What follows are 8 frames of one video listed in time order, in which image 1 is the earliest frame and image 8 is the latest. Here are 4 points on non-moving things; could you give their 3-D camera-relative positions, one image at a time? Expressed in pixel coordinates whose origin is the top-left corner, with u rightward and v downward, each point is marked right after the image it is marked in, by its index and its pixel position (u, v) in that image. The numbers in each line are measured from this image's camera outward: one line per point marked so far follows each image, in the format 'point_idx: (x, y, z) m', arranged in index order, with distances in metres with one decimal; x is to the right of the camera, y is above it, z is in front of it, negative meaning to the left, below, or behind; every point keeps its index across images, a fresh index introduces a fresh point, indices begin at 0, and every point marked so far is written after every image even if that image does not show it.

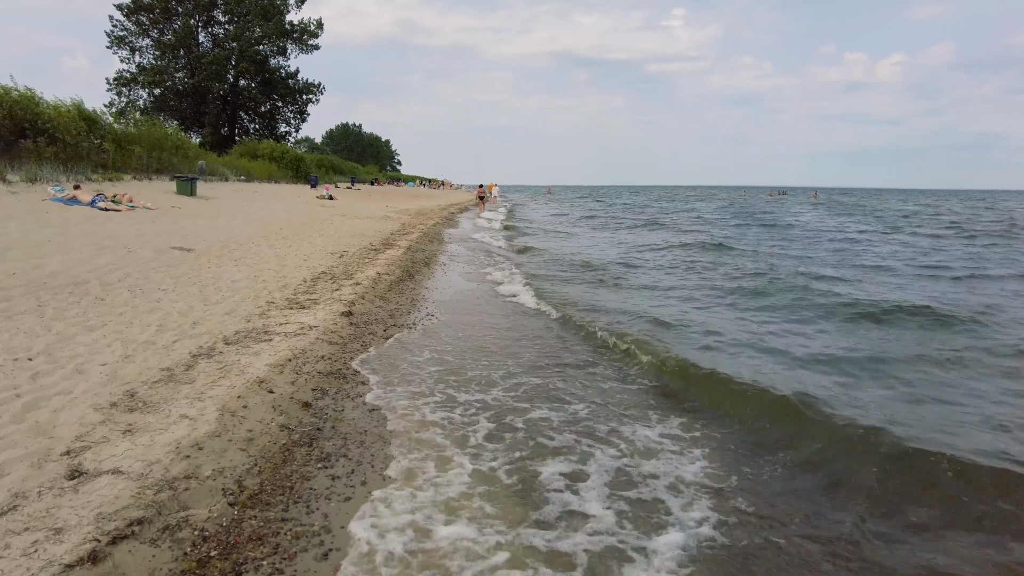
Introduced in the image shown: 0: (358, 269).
0: (-2.3, +0.3, +9.8) m
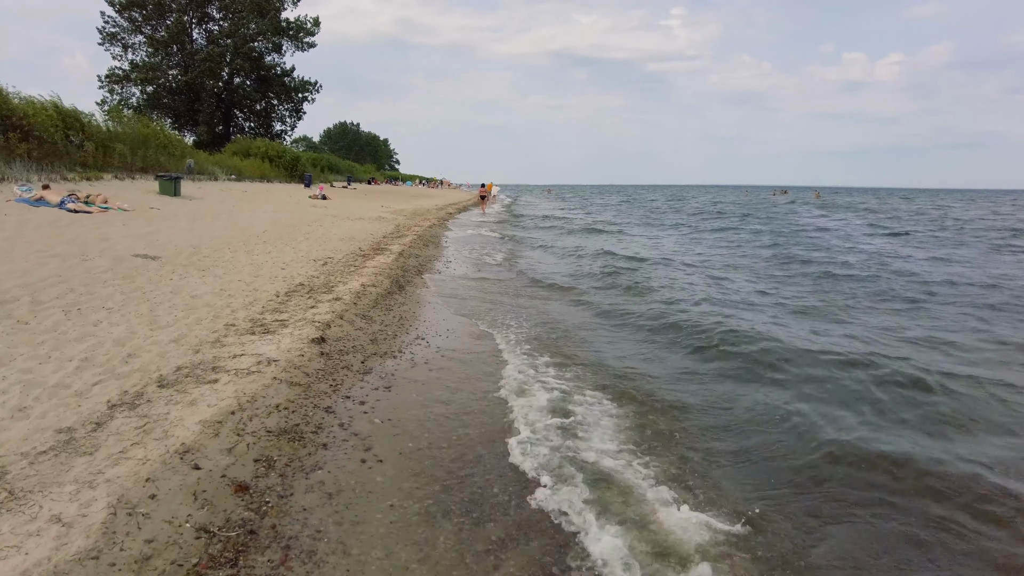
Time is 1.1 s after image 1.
0: (-2.3, +0.1, +8.7) m
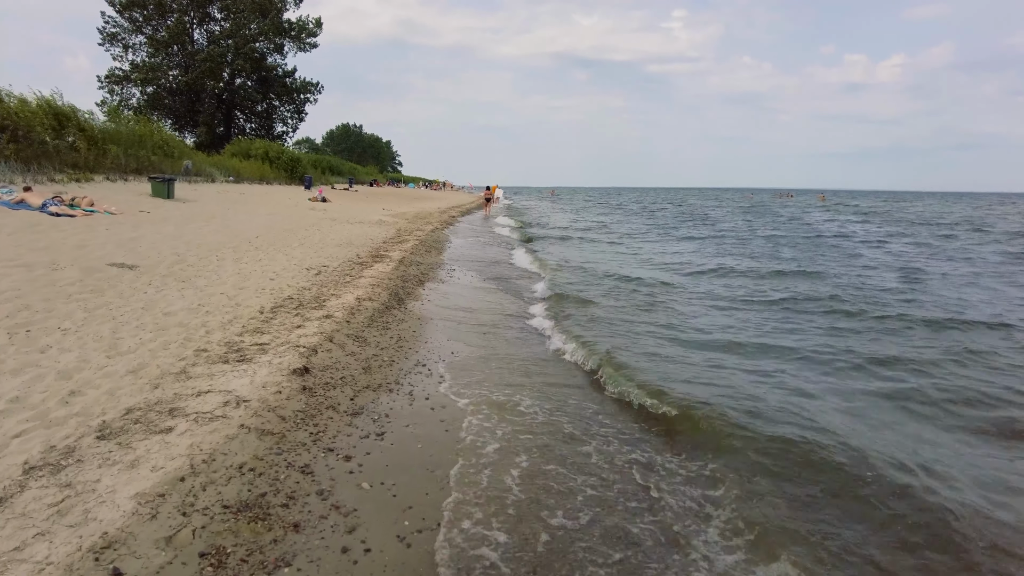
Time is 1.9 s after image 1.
0: (-2.2, -0.1, +7.9) m
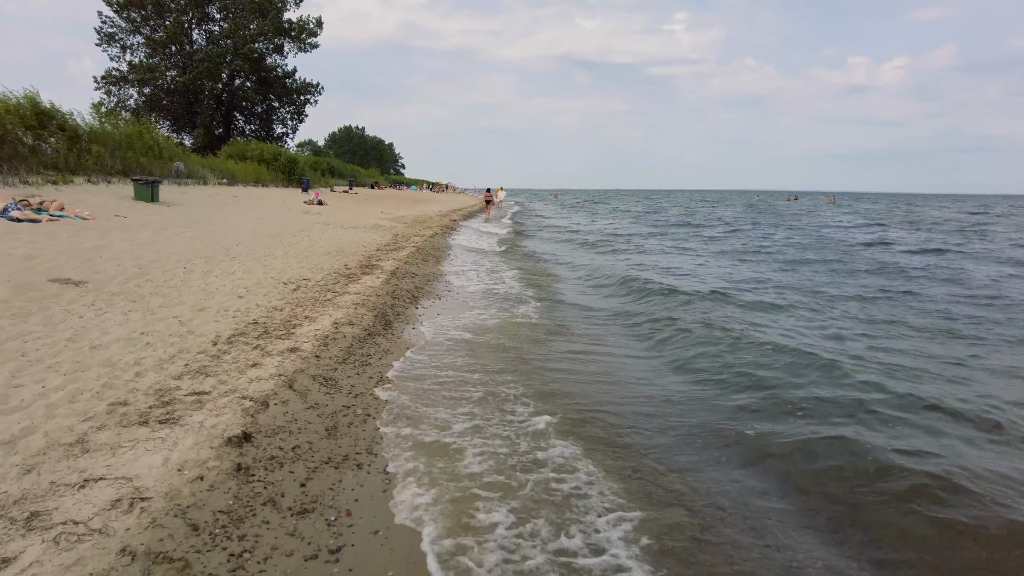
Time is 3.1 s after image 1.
0: (-2.1, -0.3, +6.7) m
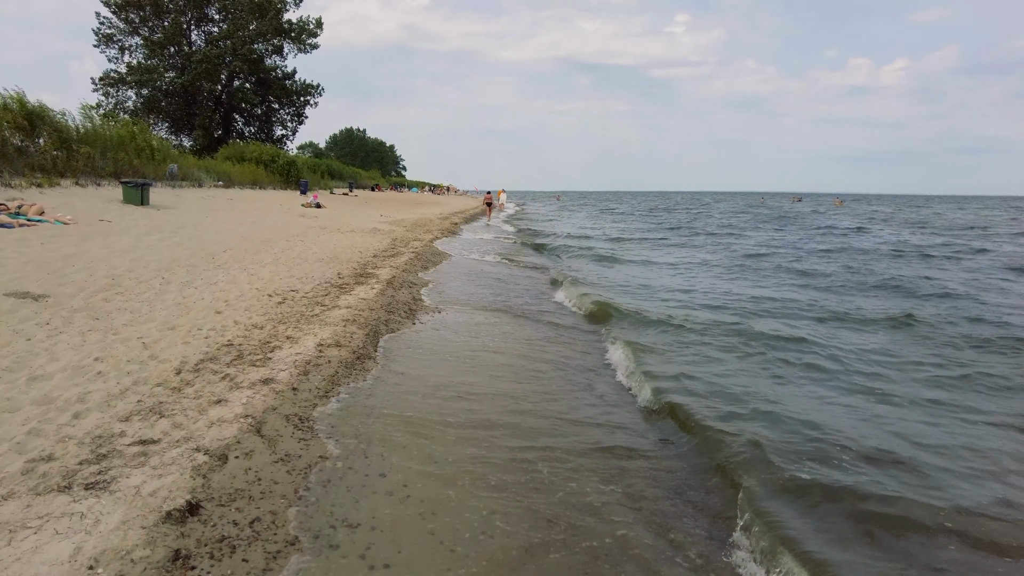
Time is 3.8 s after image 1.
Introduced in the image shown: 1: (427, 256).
0: (-2.0, -0.4, +6.0) m
1: (-1.8, +0.7, +13.8) m
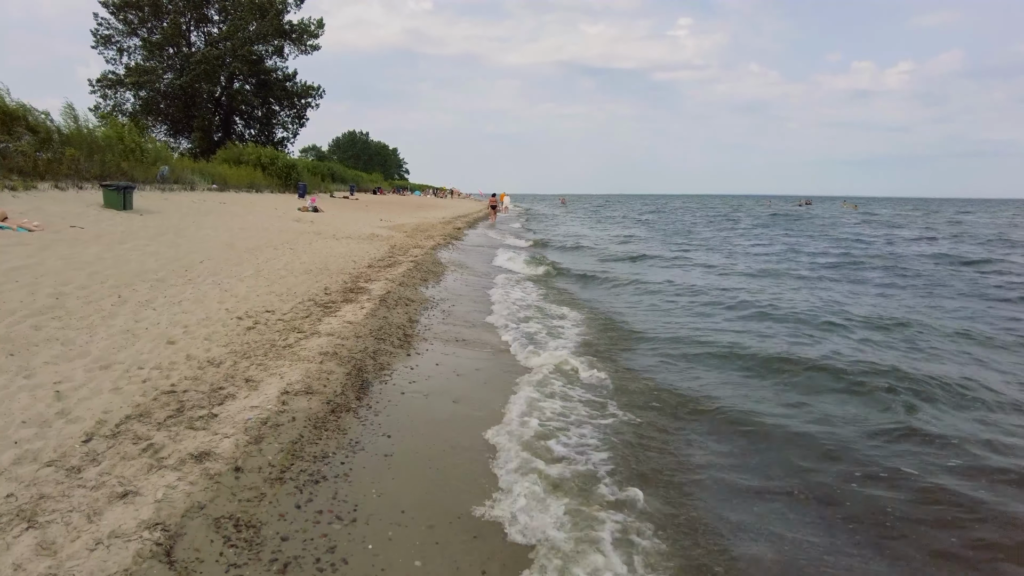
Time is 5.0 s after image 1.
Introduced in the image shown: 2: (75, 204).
0: (-1.9, -0.6, +4.8) m
1: (-1.6, +0.4, +12.6) m
2: (-11.2, +2.2, +16.4) m
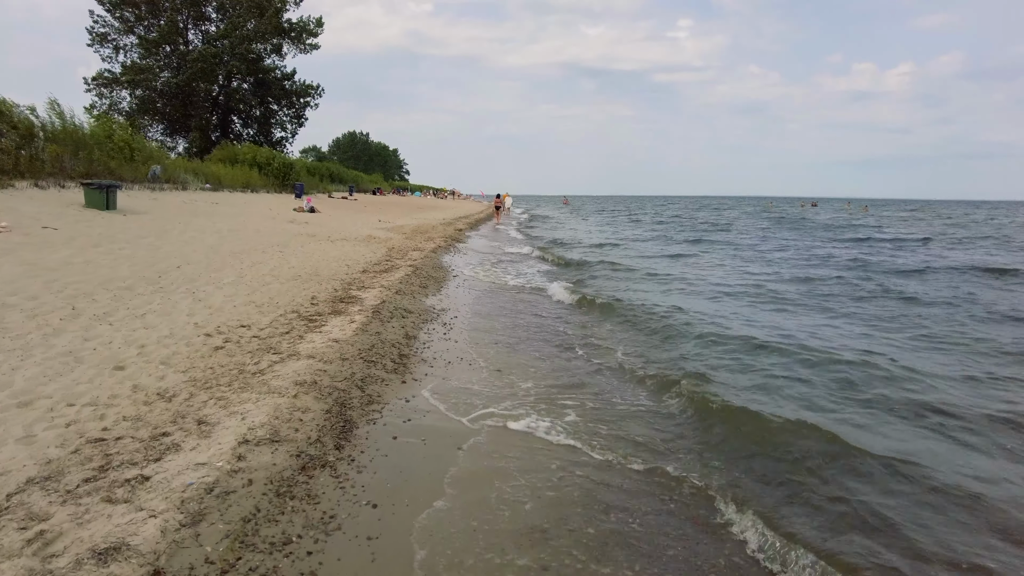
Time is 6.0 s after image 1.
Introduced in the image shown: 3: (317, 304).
0: (-1.8, -0.7, +3.8) m
1: (-1.5, +0.3, +11.7) m
2: (-11.1, +2.1, +15.5) m
3: (-2.2, -0.2, +7.5) m
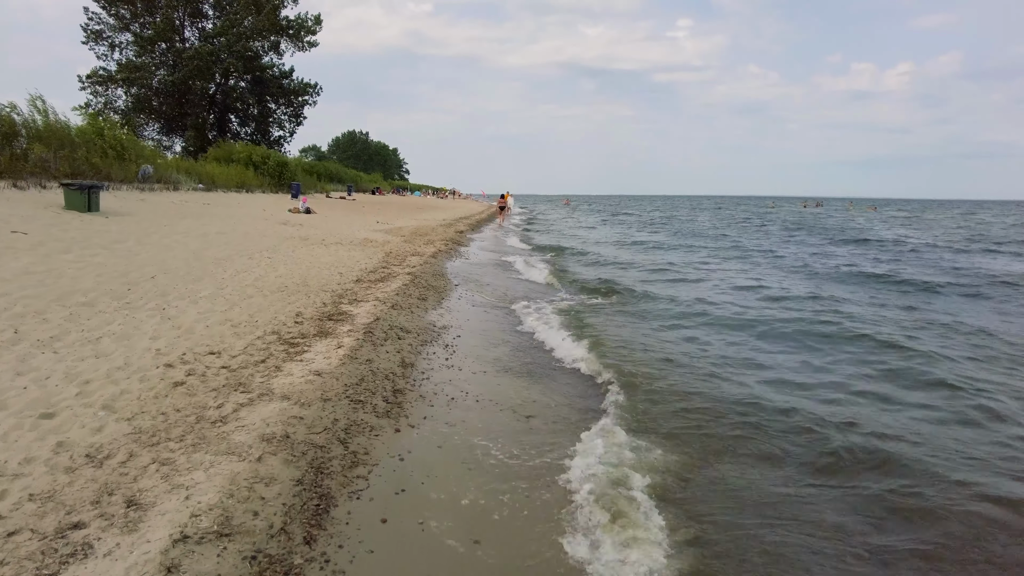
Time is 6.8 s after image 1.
0: (-1.7, -0.9, +2.9) m
1: (-1.4, +0.1, +10.8) m
2: (-10.9, +1.9, +14.6) m
3: (-2.1, -0.4, +6.6) m
